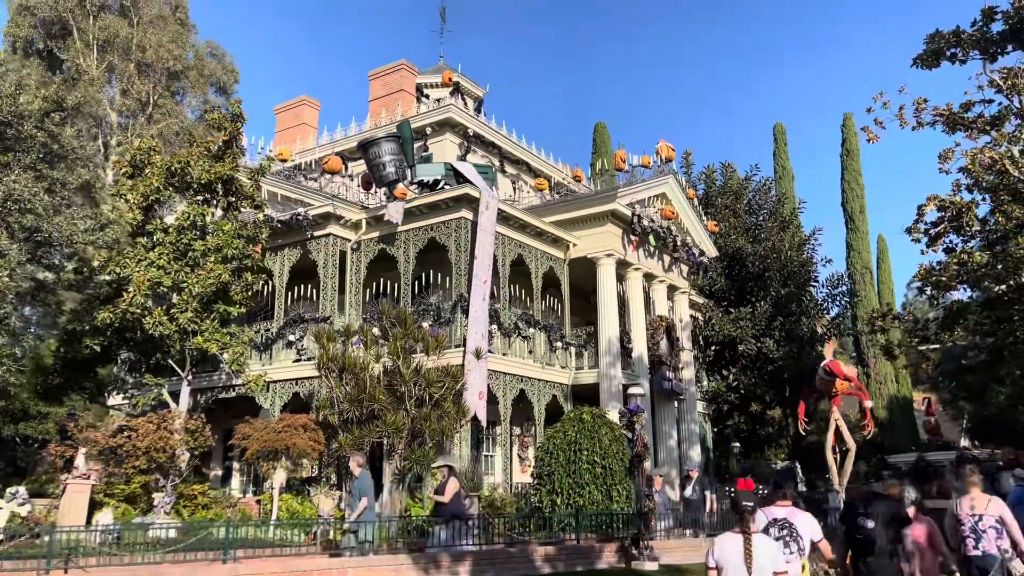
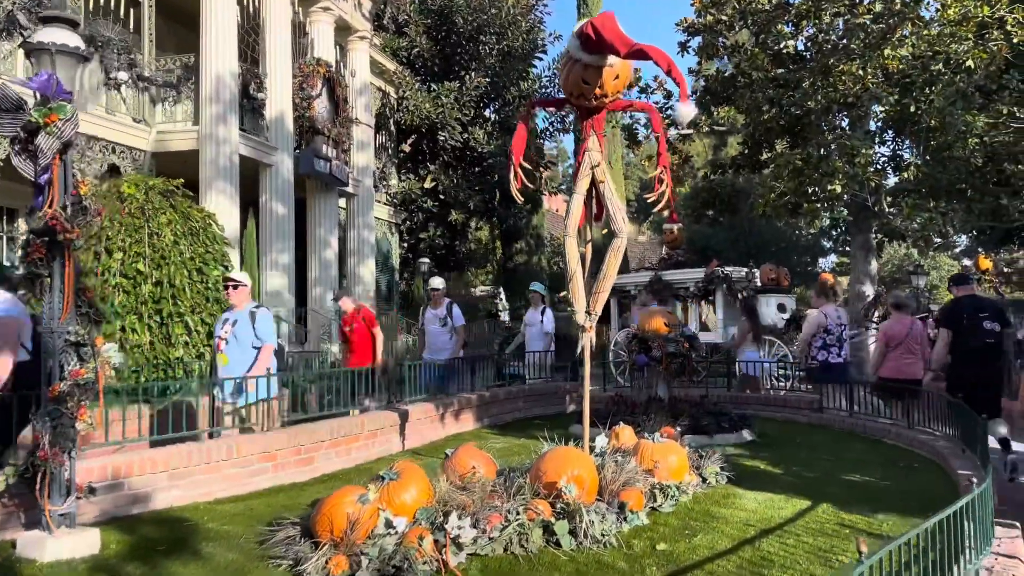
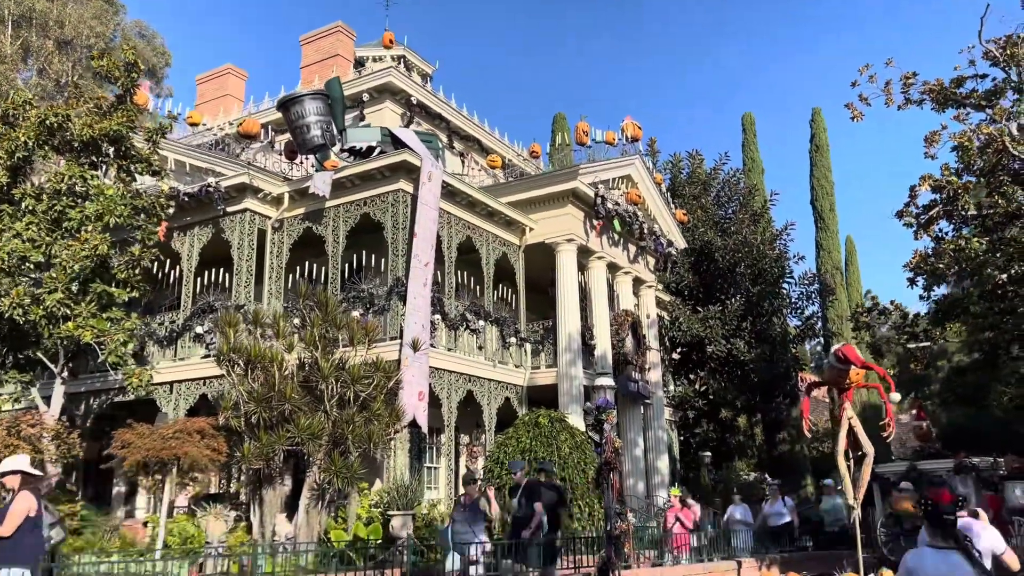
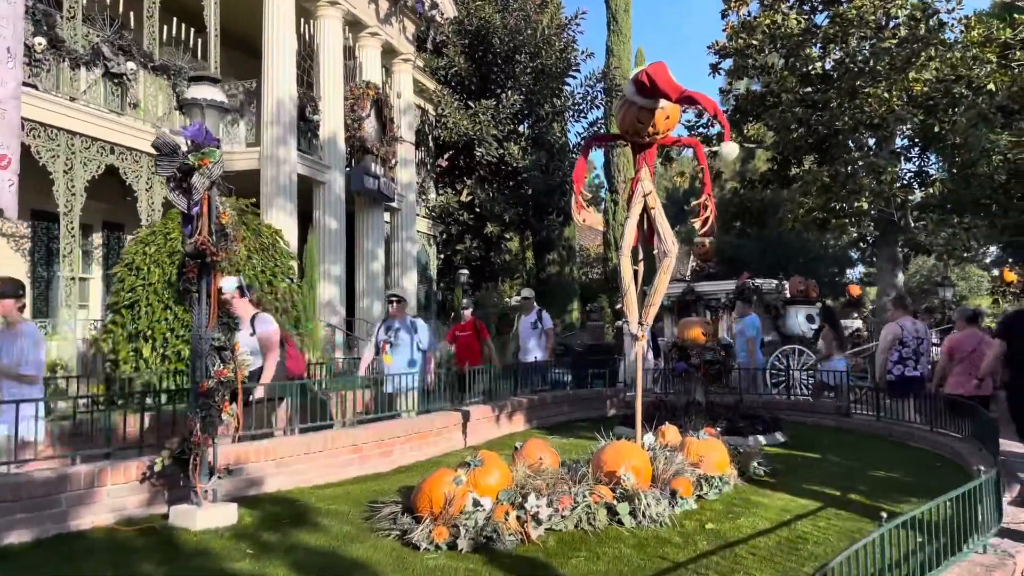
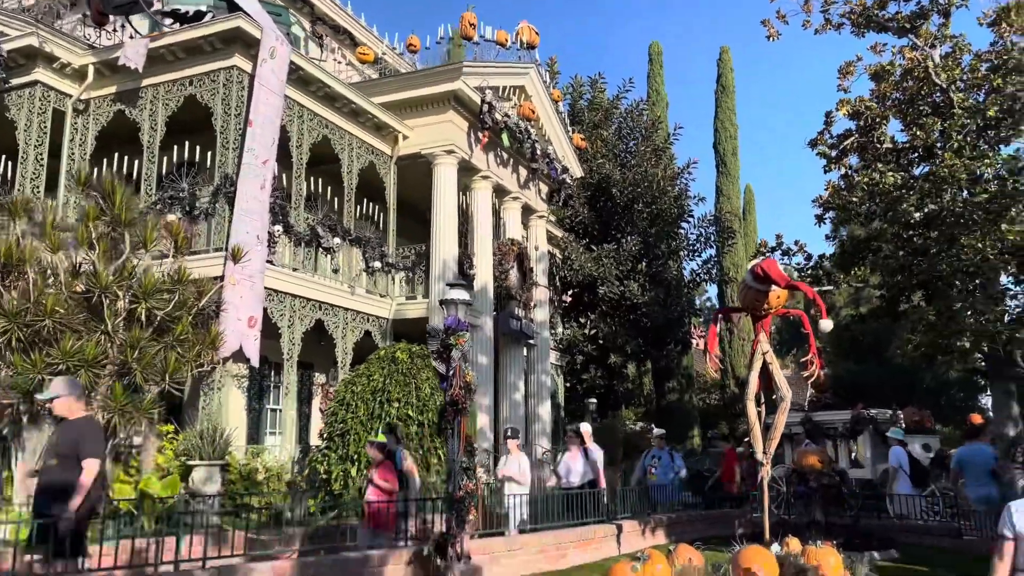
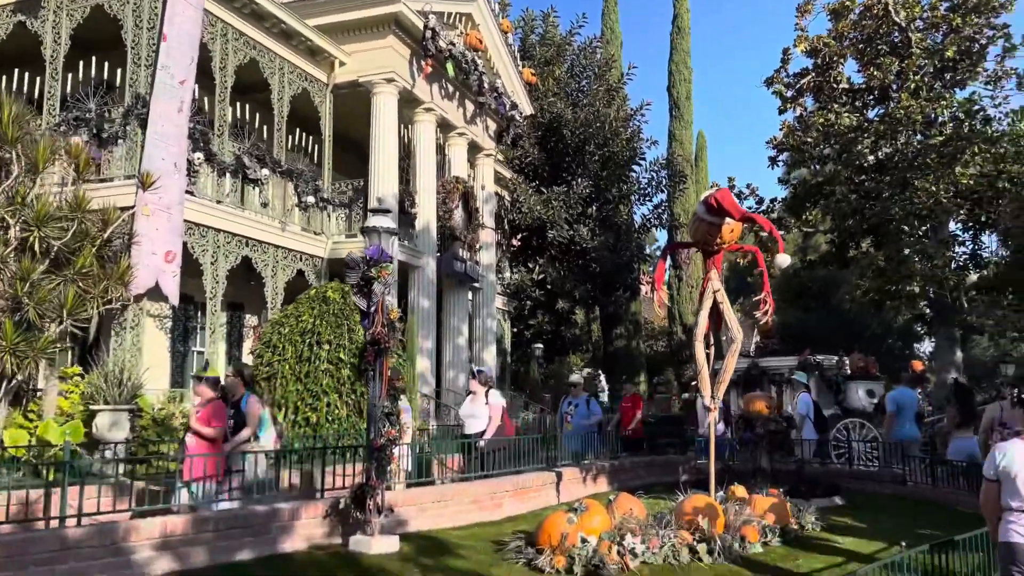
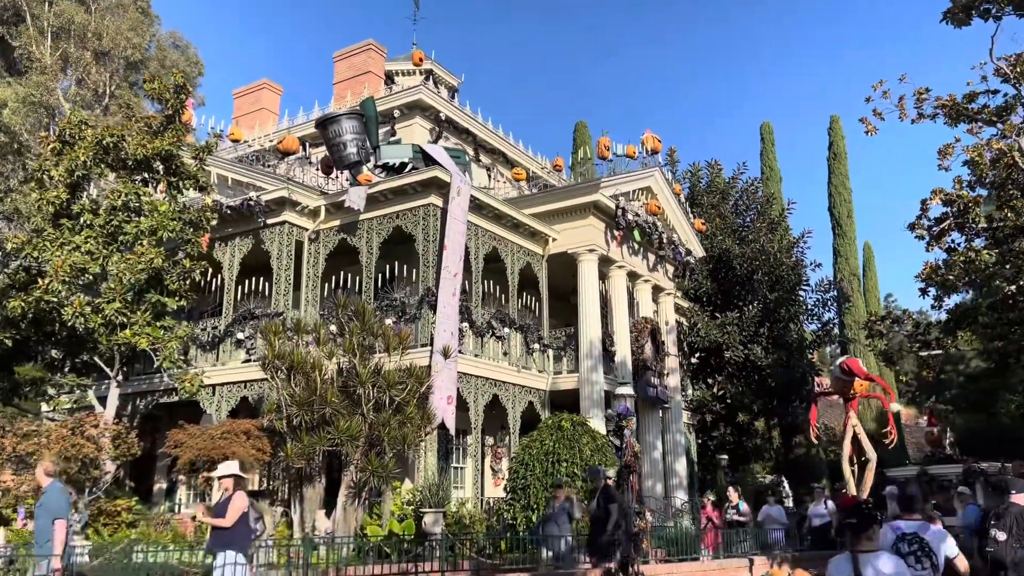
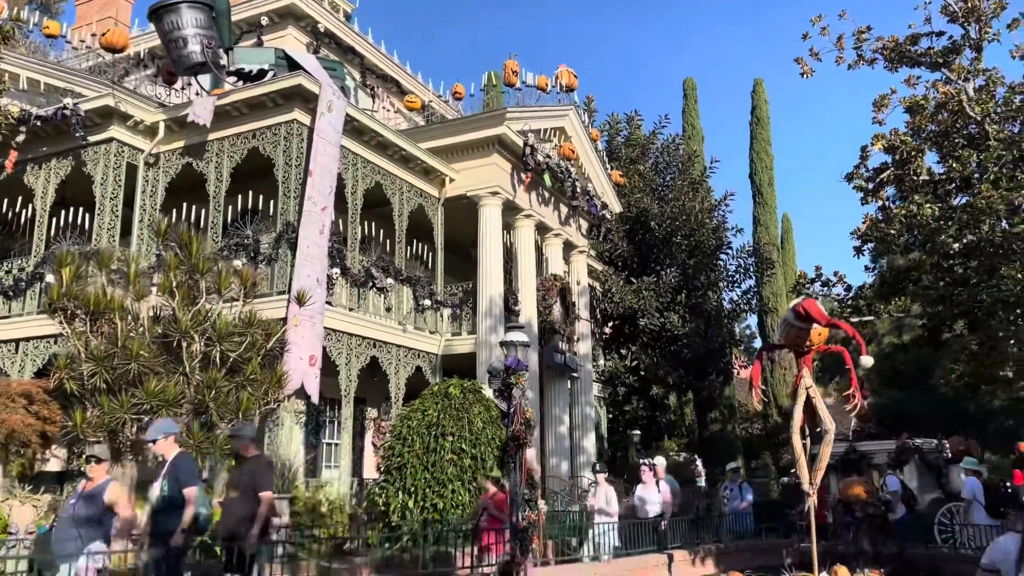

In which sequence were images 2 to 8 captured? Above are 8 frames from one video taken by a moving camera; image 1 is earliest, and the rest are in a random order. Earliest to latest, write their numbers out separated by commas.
7, 3, 8, 5, 6, 4, 2
